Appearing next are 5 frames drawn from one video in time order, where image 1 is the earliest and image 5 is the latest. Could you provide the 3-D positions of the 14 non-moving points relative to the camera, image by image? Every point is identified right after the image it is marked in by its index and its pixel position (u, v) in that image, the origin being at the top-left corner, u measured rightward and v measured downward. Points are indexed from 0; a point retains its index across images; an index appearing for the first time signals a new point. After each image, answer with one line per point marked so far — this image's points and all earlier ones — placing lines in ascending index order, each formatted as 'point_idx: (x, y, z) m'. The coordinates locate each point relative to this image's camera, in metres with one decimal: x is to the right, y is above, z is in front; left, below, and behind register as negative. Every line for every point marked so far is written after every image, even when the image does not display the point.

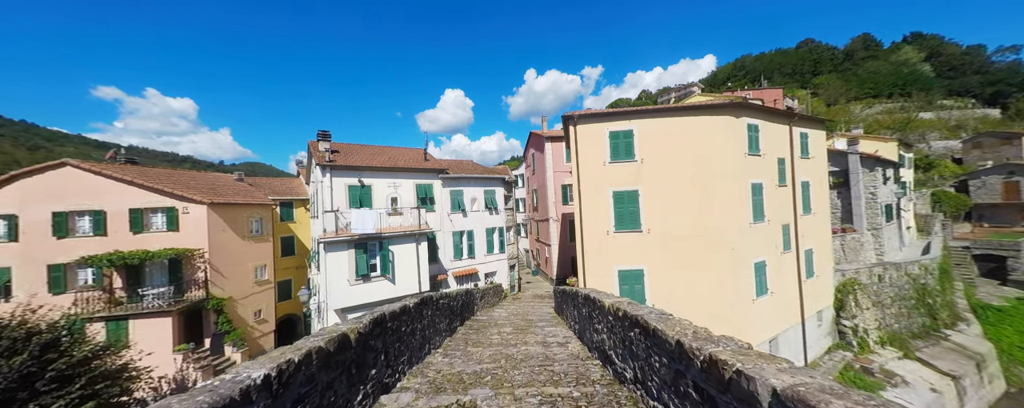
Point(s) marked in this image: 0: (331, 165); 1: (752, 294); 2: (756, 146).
0: (-6.9, +1.5, +12.9) m
1: (+8.1, -3.1, +11.4) m
2: (+8.5, +2.0, +11.7) m
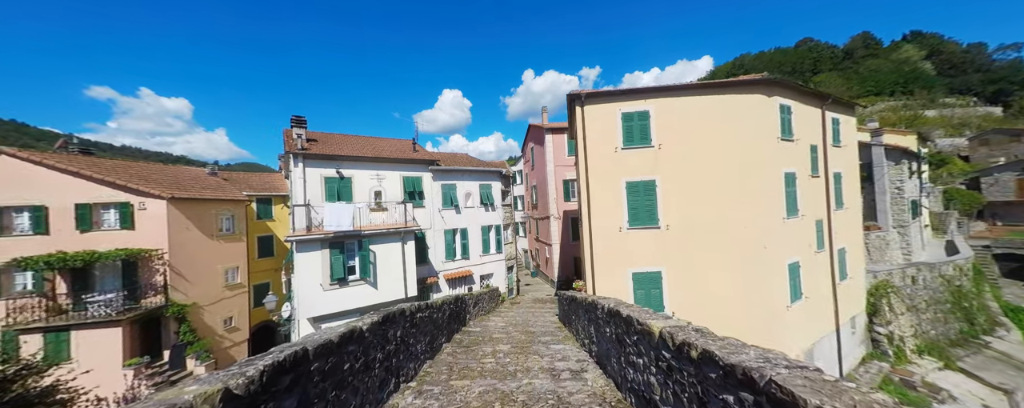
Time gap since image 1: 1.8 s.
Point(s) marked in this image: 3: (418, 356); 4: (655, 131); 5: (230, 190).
0: (-6.9, +1.7, +11.3) m
1: (+8.0, -2.8, +9.9) m
2: (+8.4, +2.2, +10.3) m
3: (-1.4, -2.3, +5.1) m
4: (+4.2, +2.1, +9.9) m
5: (-13.4, +0.7, +16.0) m
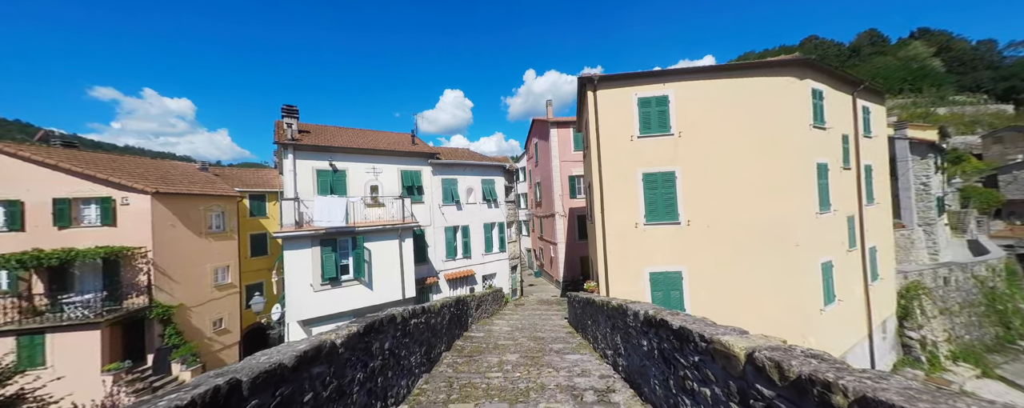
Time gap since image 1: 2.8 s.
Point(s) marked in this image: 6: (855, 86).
0: (-6.8, +1.9, +10.6) m
1: (+8.2, -2.7, +9.0) m
2: (+8.6, +2.4, +9.4) m
3: (-1.3, -2.1, +4.3) m
4: (+4.4, +2.3, +9.0) m
5: (-13.2, +0.8, +15.3) m
6: (+10.8, +3.7, +10.7) m
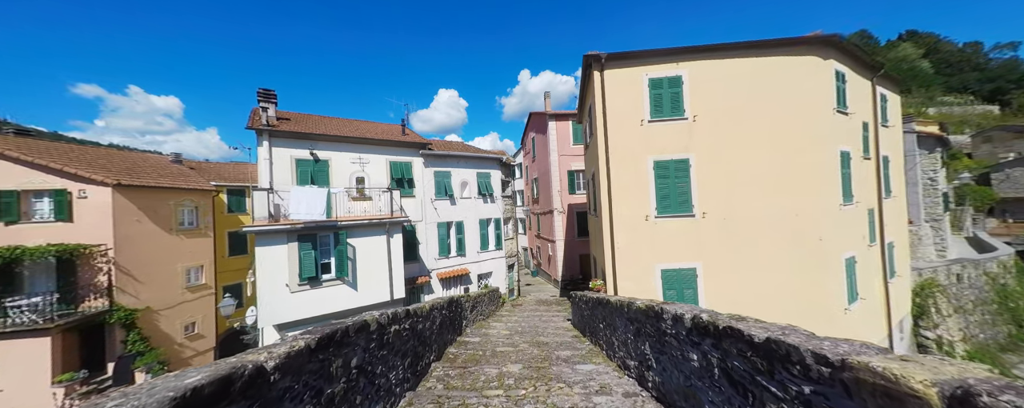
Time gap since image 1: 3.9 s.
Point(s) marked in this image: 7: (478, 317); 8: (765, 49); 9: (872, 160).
0: (-6.8, +2.1, +9.6) m
1: (+8.2, -2.4, +8.4) m
2: (+8.5, +2.7, +8.7) m
3: (-1.2, -1.9, +3.4) m
4: (+4.3, +2.5, +8.3) m
5: (-13.3, +1.1, +14.2) m
6: (+10.8, +3.9, +10.1) m
7: (-0.9, -3.0, +9.1) m
8: (+6.1, +3.8, +8.2) m
9: (+10.5, +1.3, +9.9) m
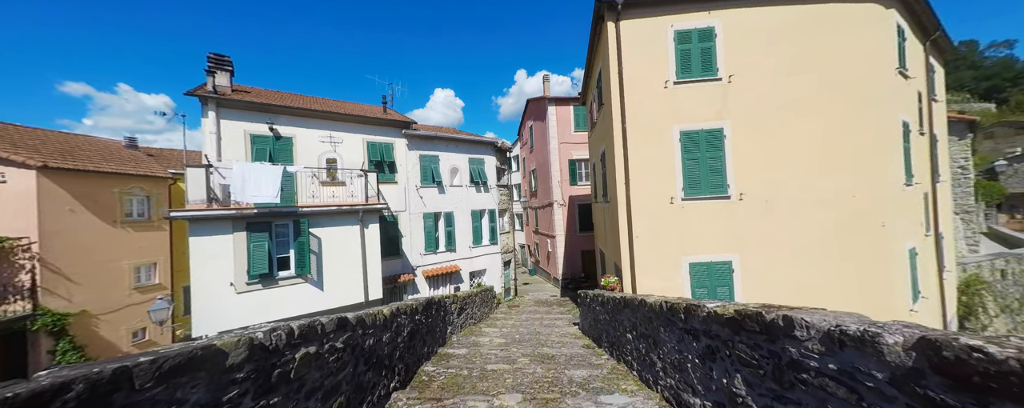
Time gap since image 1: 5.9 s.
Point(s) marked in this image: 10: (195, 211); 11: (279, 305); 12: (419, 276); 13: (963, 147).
0: (-6.9, +2.5, +8.0) m
1: (+8.1, -2.0, +6.9) m
2: (+8.4, +3.1, +7.3) m
3: (-1.2, -1.5, +1.9) m
4: (+4.2, +2.9, +6.8) m
5: (-13.5, +1.5, +12.6) m
6: (+10.6, +4.4, +8.7) m
7: (-1.0, -2.6, +7.6) m
8: (+6.0, +4.2, +6.8) m
9: (+10.4, +1.7, +8.5) m
10: (-6.3, -0.1, +6.9) m
11: (-5.3, -2.3, +7.8) m
12: (-3.1, -2.4, +11.2) m
13: (+20.6, +2.6, +15.5) m
